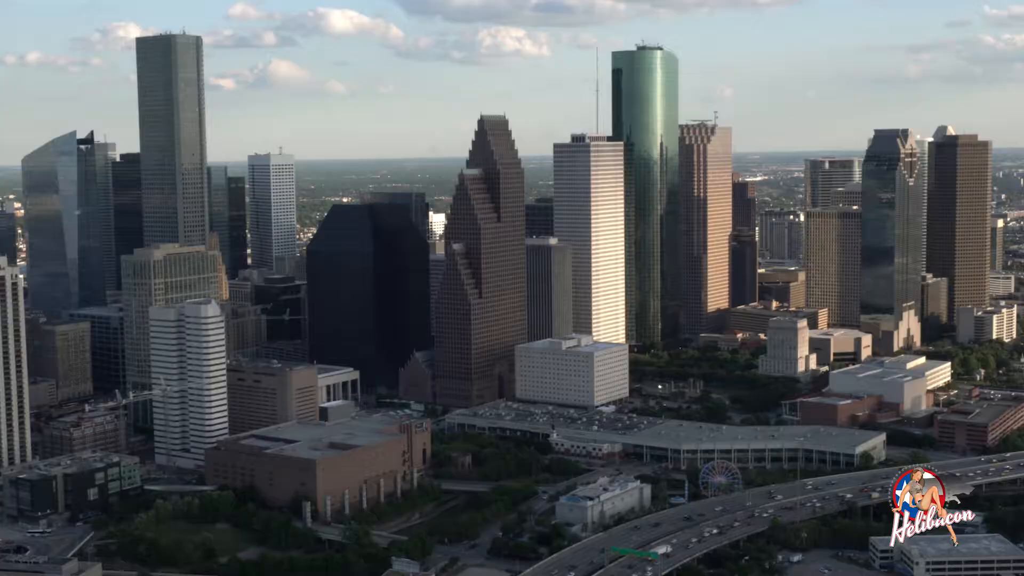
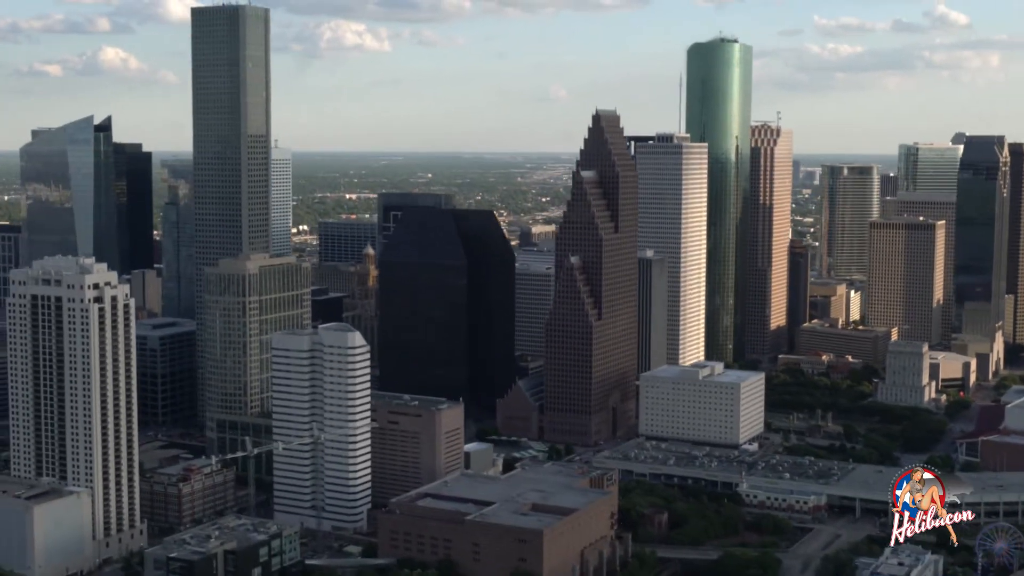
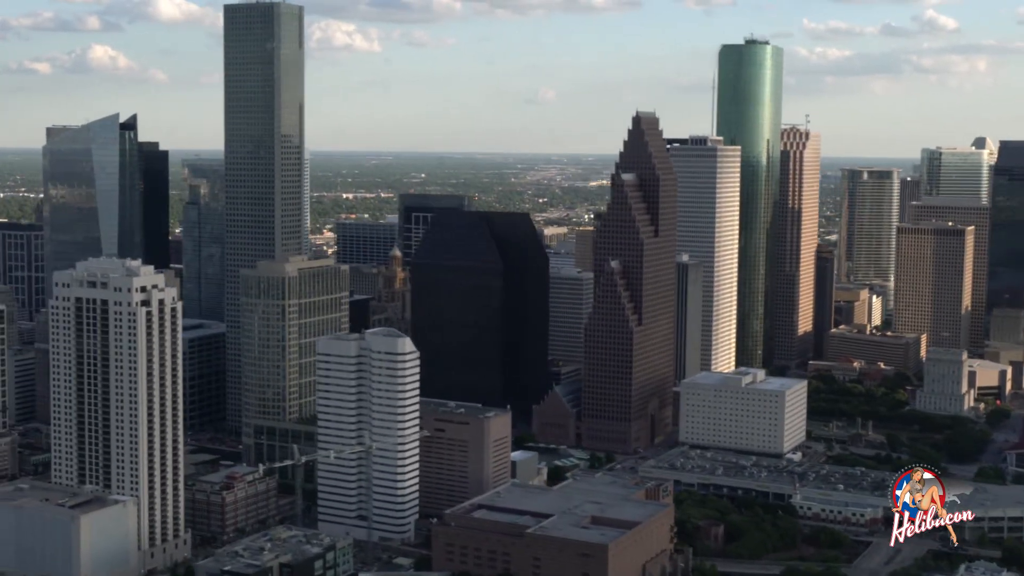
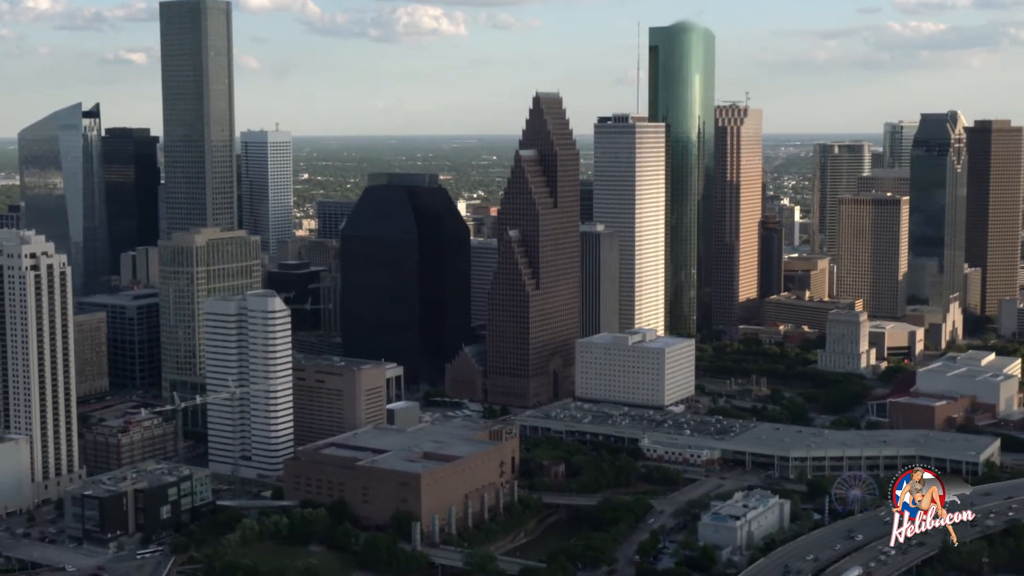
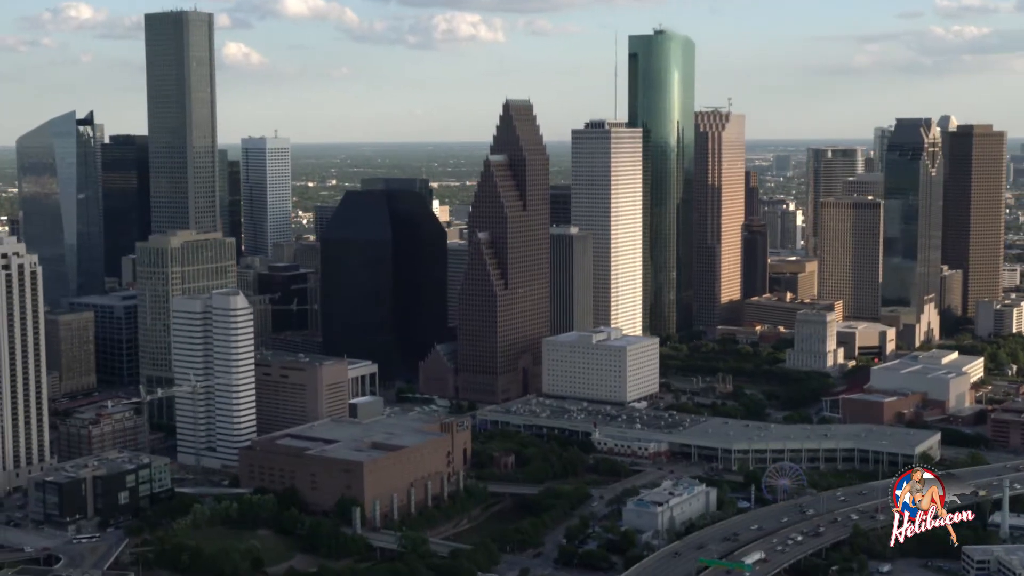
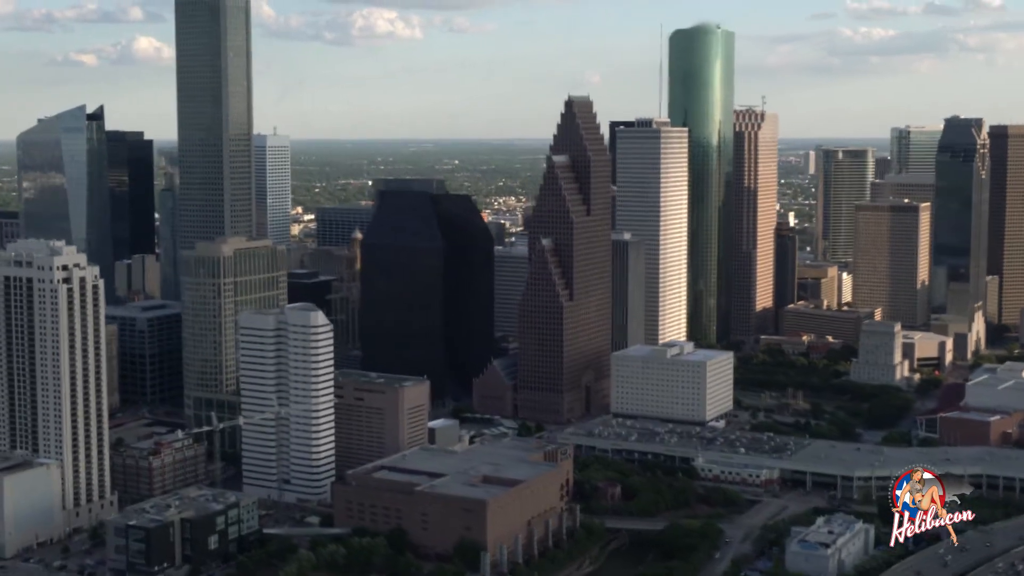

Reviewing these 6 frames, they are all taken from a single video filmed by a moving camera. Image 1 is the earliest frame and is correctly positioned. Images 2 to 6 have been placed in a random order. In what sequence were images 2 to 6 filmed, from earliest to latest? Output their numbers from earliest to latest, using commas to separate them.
5, 4, 6, 2, 3
